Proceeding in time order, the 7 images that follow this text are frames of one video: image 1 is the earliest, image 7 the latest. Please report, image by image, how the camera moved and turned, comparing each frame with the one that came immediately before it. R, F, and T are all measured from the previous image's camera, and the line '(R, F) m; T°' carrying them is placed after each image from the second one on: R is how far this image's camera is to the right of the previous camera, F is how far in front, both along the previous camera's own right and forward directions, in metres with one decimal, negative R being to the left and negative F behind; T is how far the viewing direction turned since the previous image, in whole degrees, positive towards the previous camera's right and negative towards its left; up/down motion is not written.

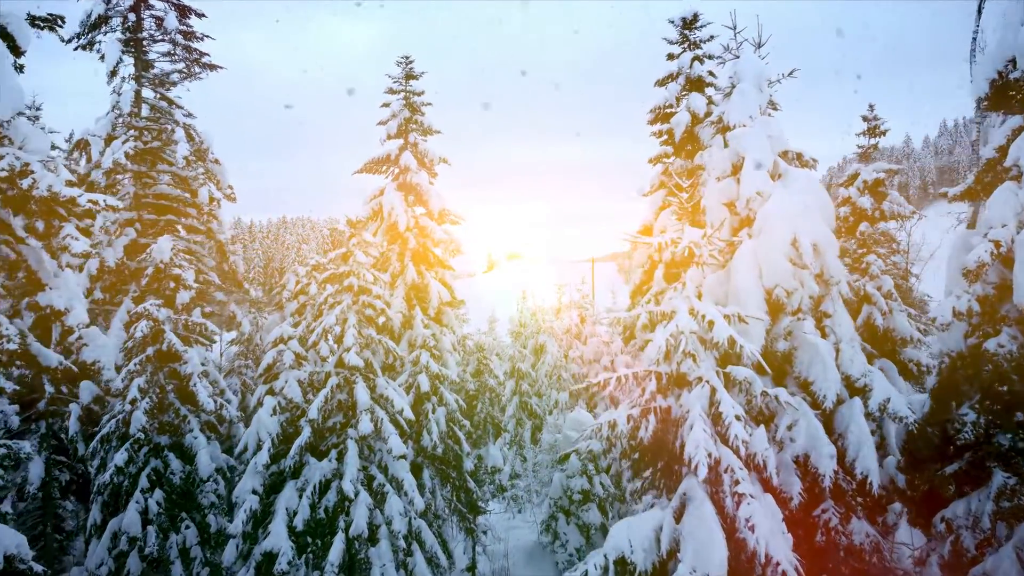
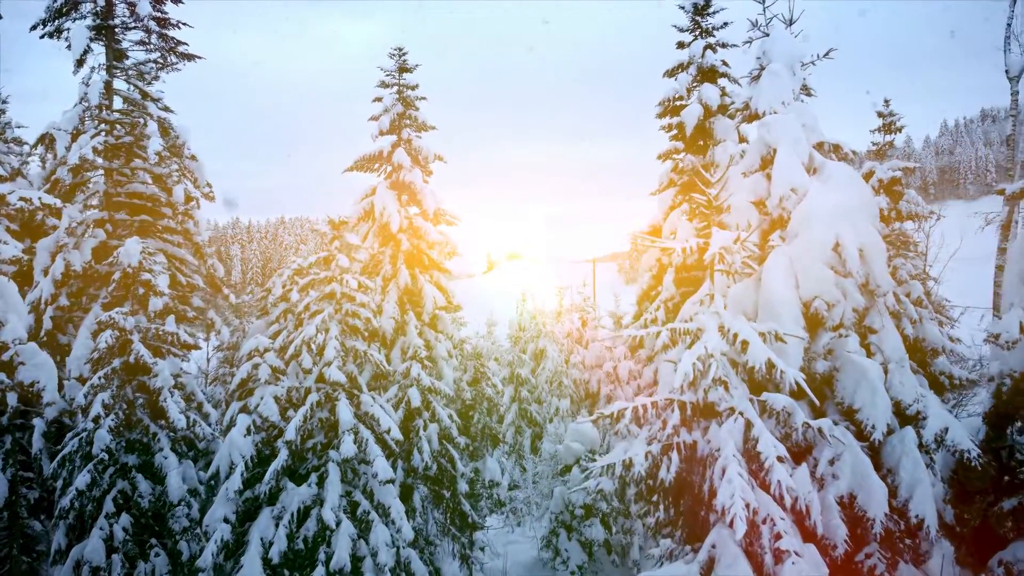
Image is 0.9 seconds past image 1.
(0.0, +1.0) m; 0°
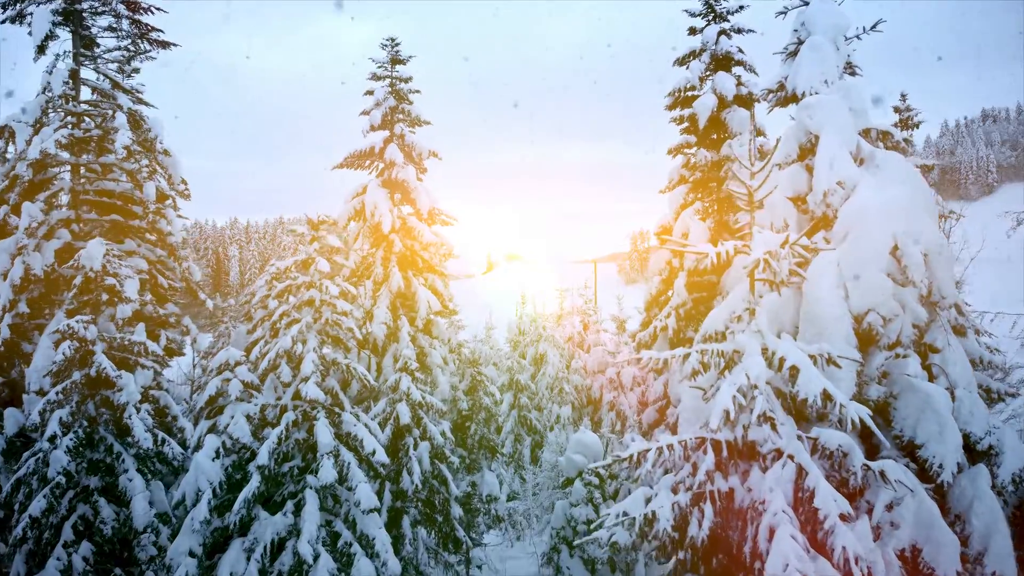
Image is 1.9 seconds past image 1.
(0.0, +1.0) m; 0°
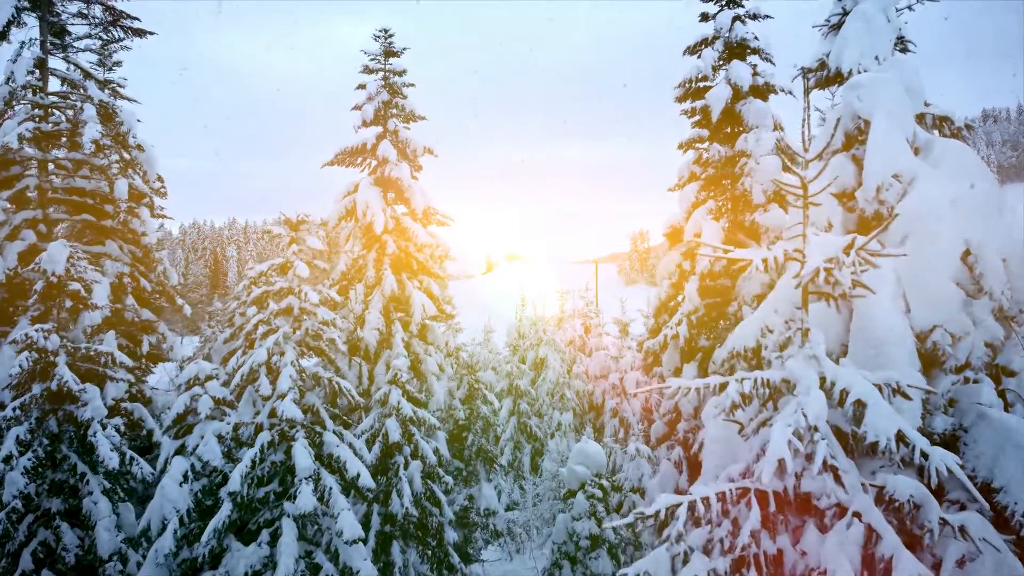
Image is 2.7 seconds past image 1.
(0.0, +0.9) m; 0°
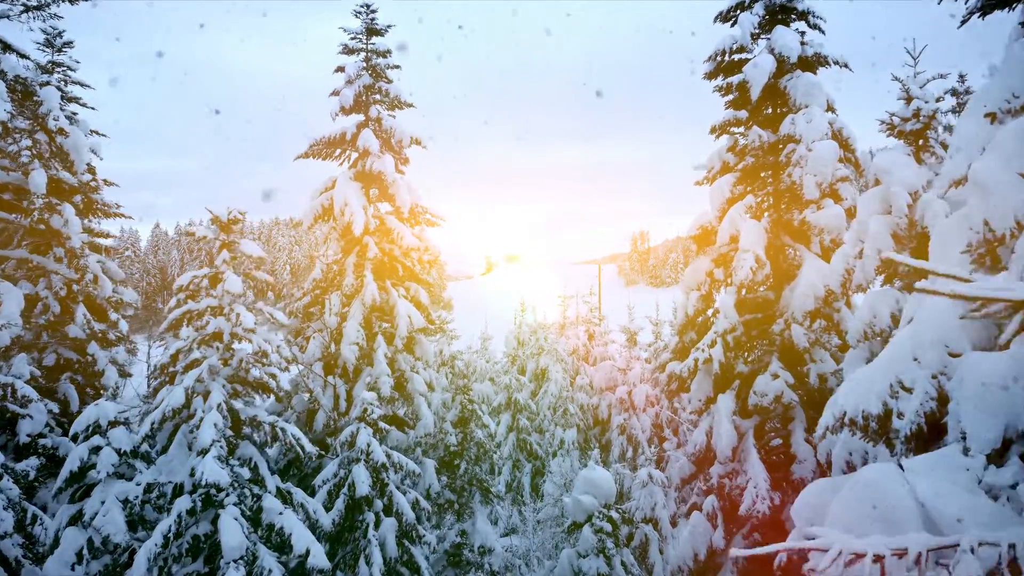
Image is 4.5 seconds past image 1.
(0.0, +2.0) m; 0°
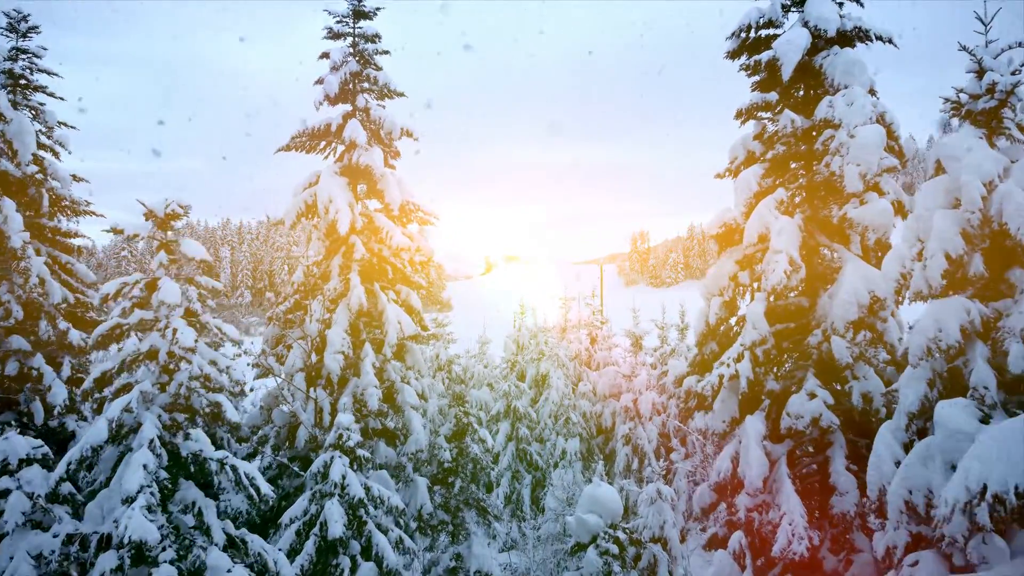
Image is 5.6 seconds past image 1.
(0.0, +1.1) m; 0°
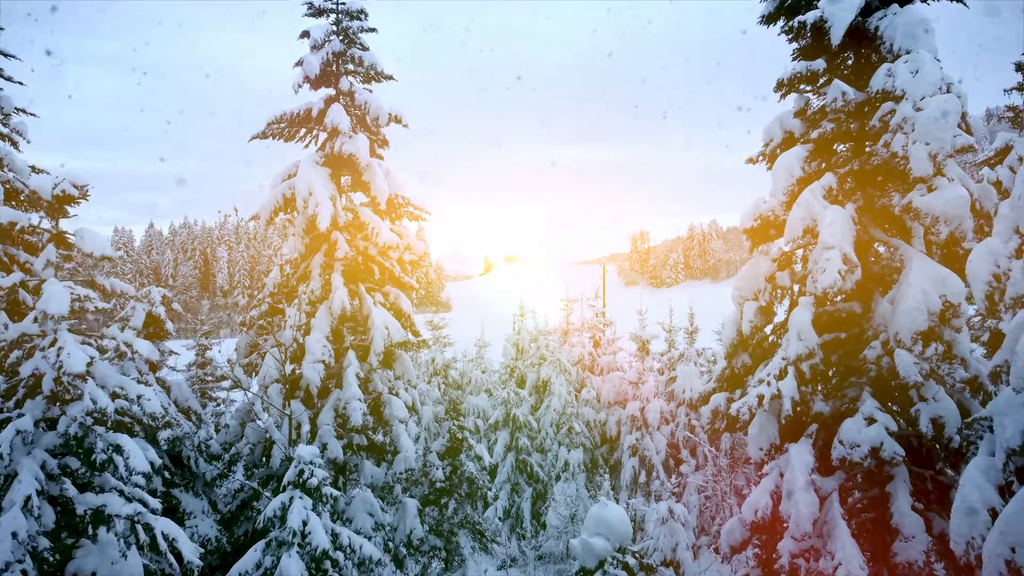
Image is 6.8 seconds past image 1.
(0.0, +1.3) m; 0°
